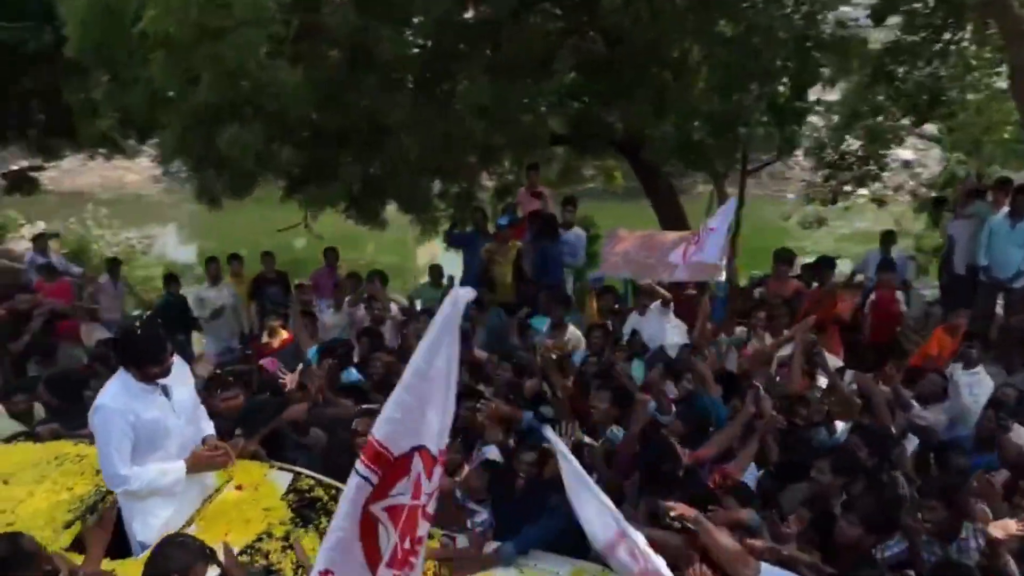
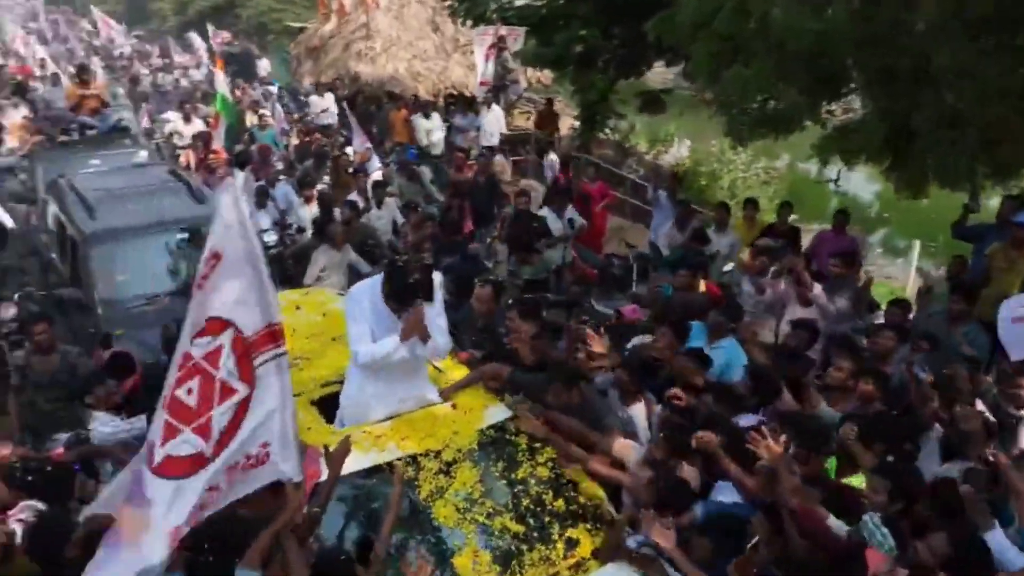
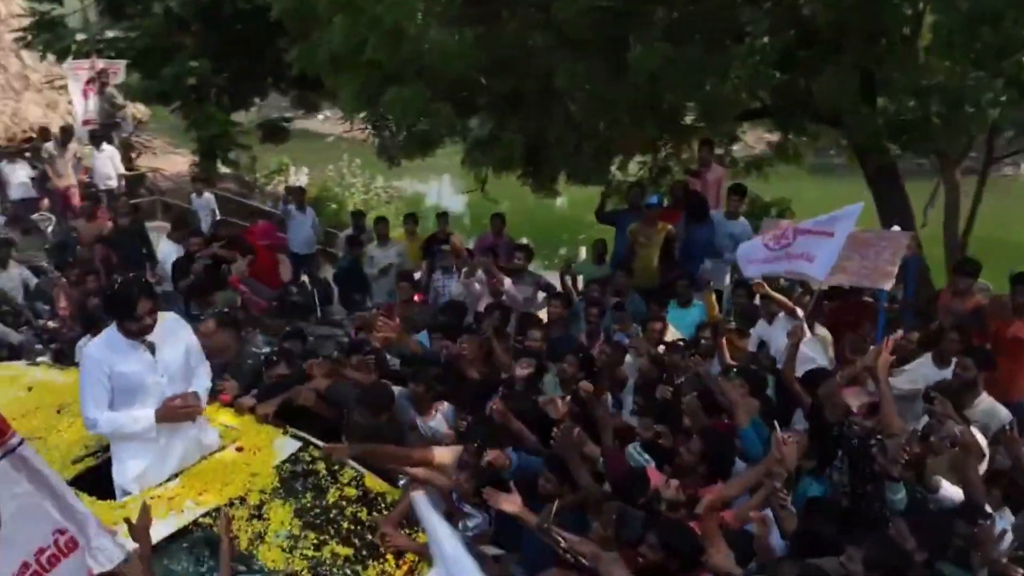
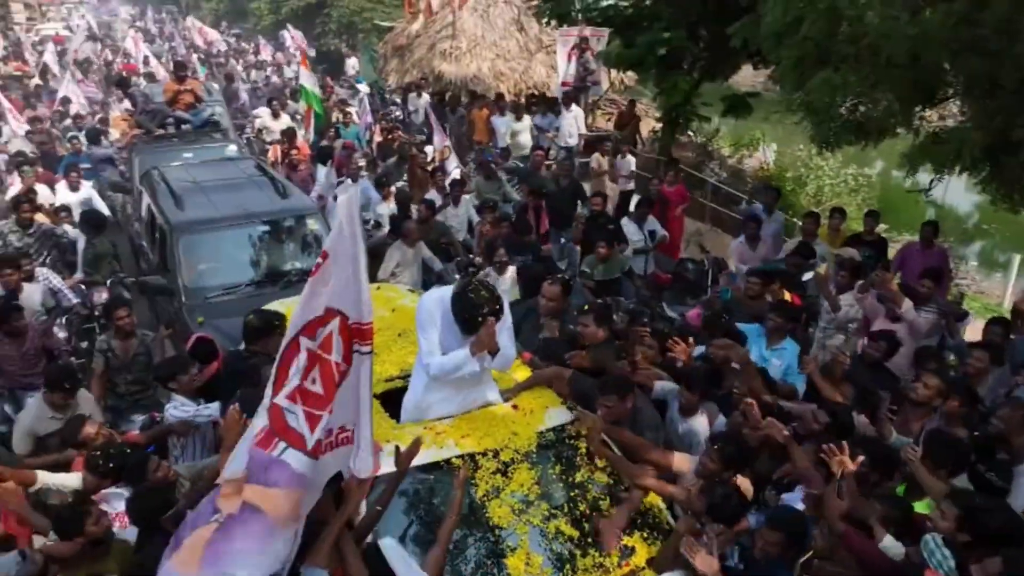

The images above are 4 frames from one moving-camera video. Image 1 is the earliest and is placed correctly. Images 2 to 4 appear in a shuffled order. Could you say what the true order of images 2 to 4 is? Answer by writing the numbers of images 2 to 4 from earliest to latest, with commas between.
3, 2, 4
